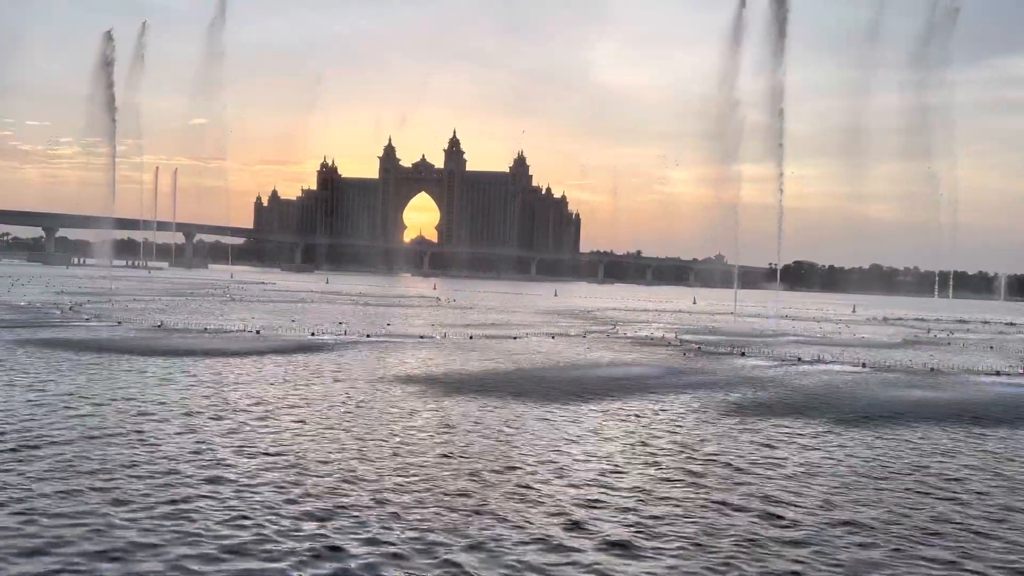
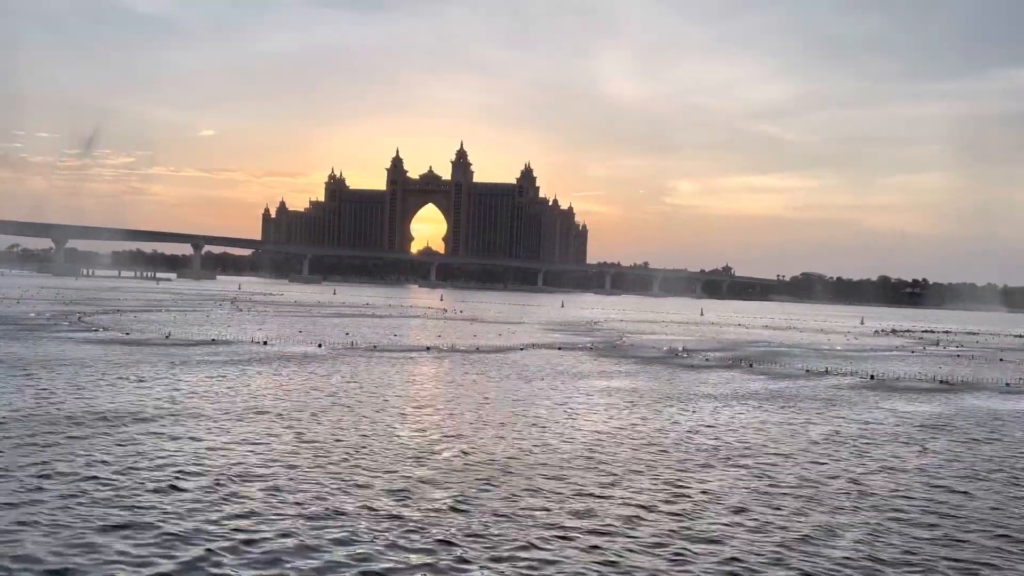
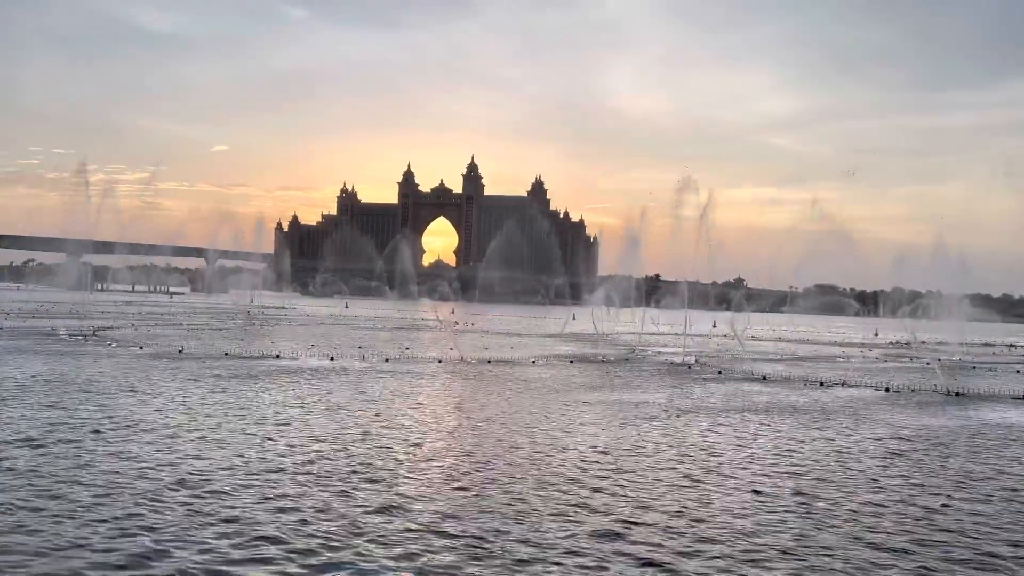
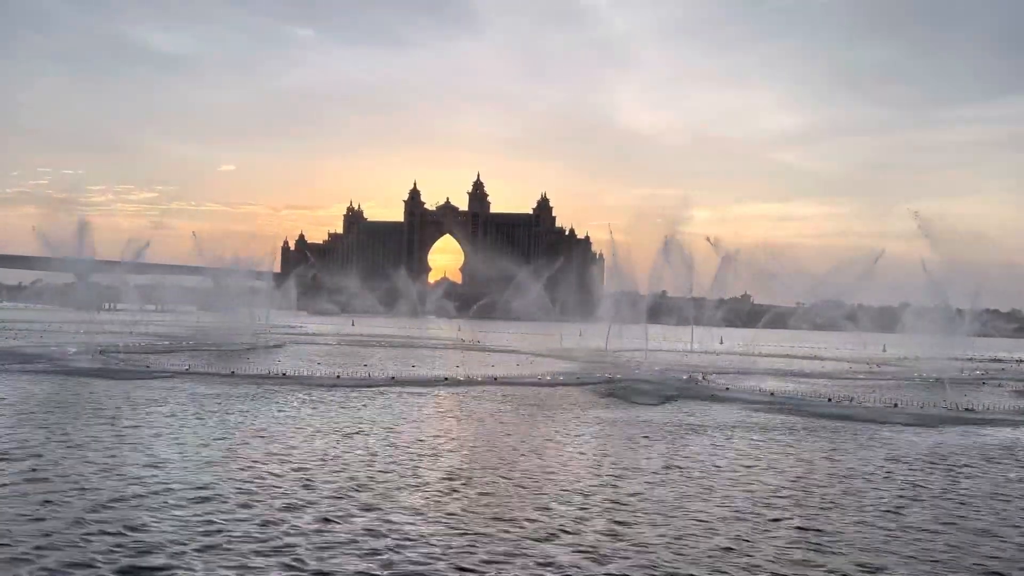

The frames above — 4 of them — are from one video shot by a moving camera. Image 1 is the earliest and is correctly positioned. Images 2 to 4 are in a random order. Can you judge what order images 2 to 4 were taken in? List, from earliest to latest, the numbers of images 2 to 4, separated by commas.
2, 3, 4
